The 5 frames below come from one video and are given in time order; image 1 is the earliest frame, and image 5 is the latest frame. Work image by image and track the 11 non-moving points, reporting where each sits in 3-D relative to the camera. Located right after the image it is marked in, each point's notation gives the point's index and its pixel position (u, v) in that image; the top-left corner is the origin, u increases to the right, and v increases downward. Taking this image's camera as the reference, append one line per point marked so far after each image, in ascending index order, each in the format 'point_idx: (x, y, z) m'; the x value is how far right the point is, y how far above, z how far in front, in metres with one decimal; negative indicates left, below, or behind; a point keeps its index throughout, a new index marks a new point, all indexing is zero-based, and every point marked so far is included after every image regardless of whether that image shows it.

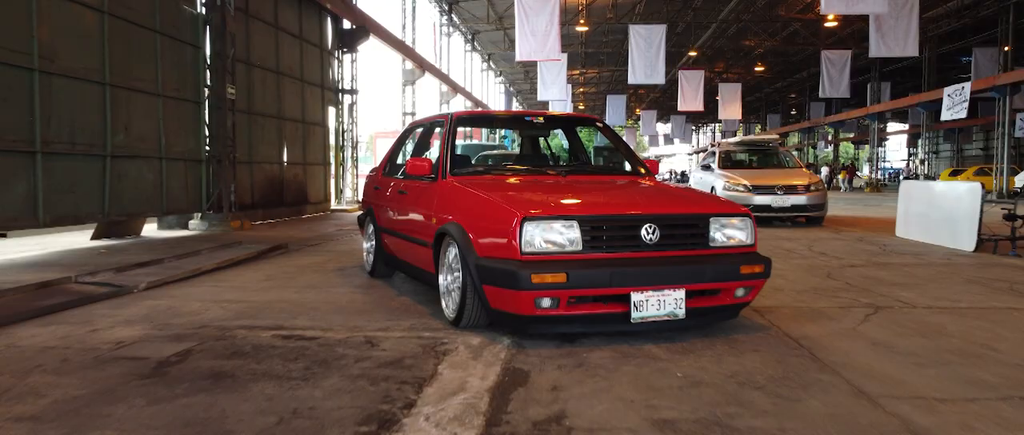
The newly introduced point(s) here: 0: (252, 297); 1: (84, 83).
0: (-2.2, -0.7, +5.5) m
1: (-6.1, +1.9, +9.1) m
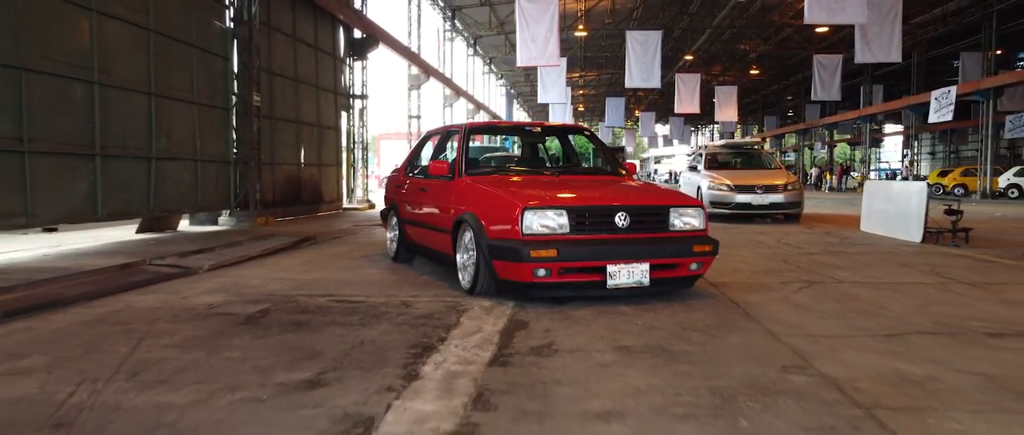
0: (-2.2, -0.6, +6.6) m
1: (-6.0, +2.0, +10.2) m
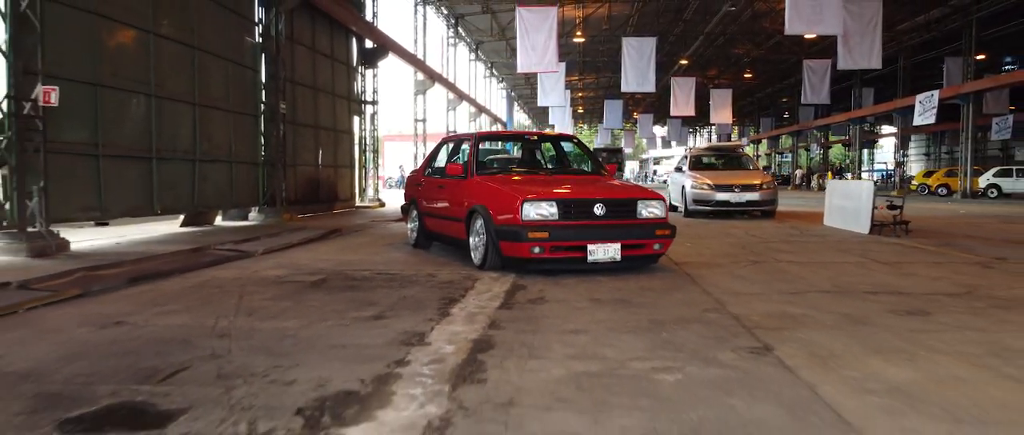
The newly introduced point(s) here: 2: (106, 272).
0: (-2.2, -0.5, +8.1) m
1: (-6.0, +2.1, +11.7) m
2: (-4.0, -0.5, +6.4) m
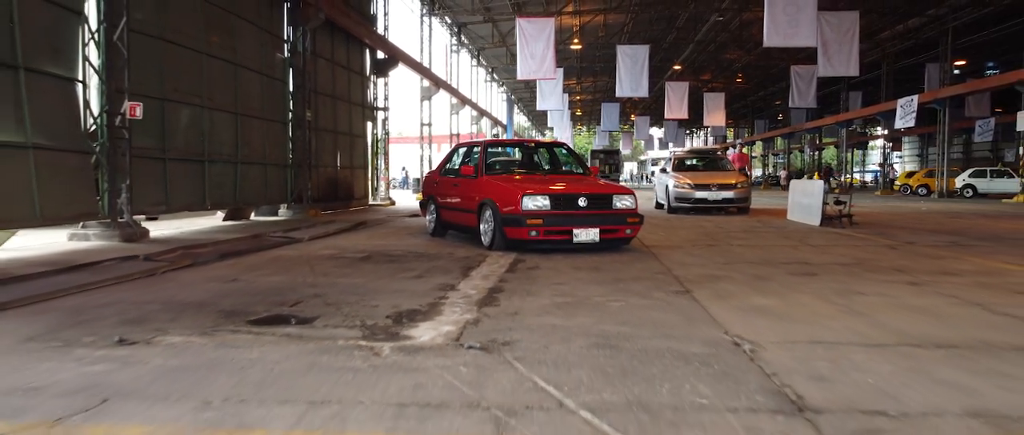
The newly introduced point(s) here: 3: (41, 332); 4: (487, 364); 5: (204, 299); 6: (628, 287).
0: (-2.1, -0.4, +9.9) m
1: (-6.0, +2.2, +13.5) m
2: (-4.0, -0.4, +8.1) m
3: (-3.0, -0.7, +4.1) m
4: (-0.1, -0.8, +3.4) m
5: (-2.5, -0.7, +5.2) m
6: (+1.0, -0.6, +5.7) m
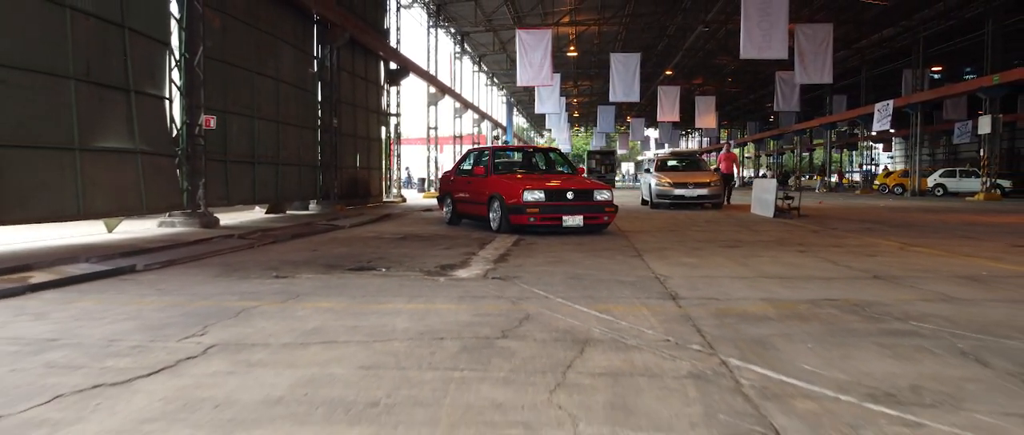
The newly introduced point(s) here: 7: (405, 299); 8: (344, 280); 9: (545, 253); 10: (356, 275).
0: (-2.1, -0.2, +12.2) m
1: (-6.0, +2.3, +15.8) m
2: (-3.9, -0.3, +10.5) m
3: (-2.9, -0.6, +6.4) m
4: (-0.1, -0.6, +5.7) m
5: (-2.5, -0.5, +7.6) m
6: (+1.1, -0.4, +8.0) m
7: (-0.8, -0.6, +5.0) m
8: (-1.5, -0.6, +6.0) m
9: (+0.4, -0.5, +8.0) m
10: (-1.5, -0.6, +6.3) m
